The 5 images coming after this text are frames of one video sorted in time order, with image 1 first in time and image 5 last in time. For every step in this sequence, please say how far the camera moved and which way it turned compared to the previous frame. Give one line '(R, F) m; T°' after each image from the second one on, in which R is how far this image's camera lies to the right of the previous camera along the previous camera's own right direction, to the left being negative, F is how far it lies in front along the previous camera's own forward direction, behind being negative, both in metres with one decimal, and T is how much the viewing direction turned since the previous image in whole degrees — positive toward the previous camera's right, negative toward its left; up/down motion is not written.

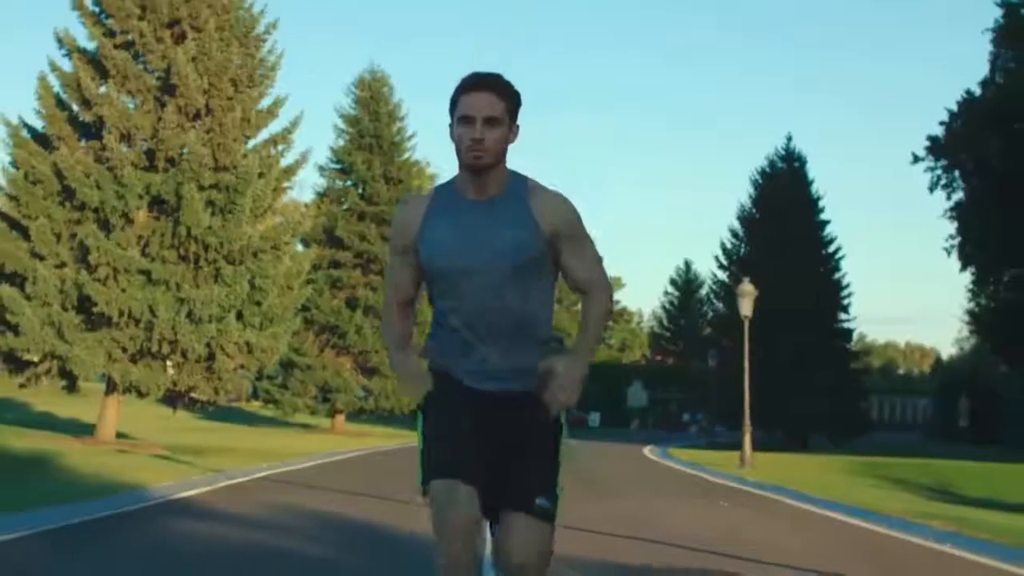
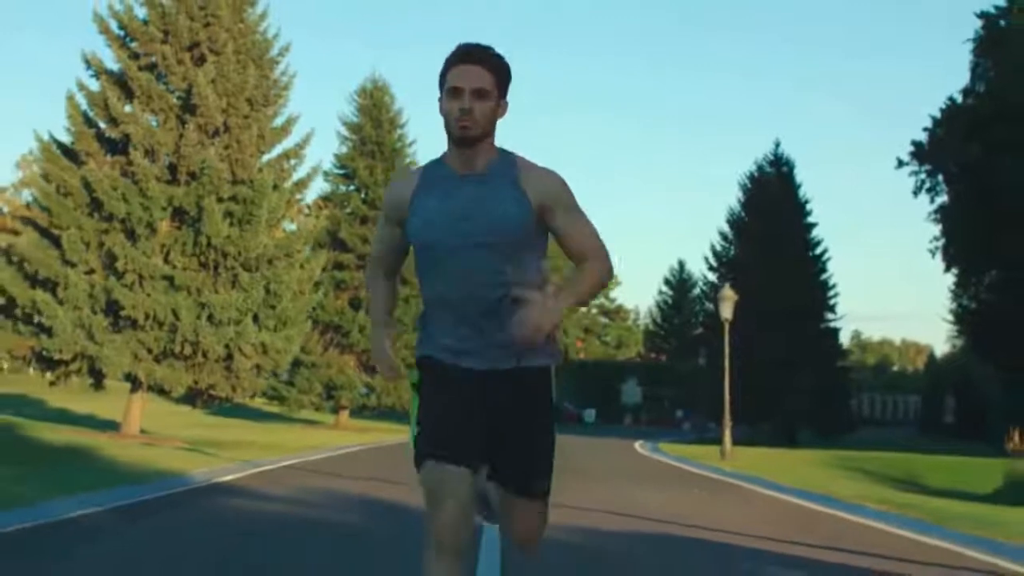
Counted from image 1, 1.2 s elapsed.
(0.0, -1.0) m; 0°
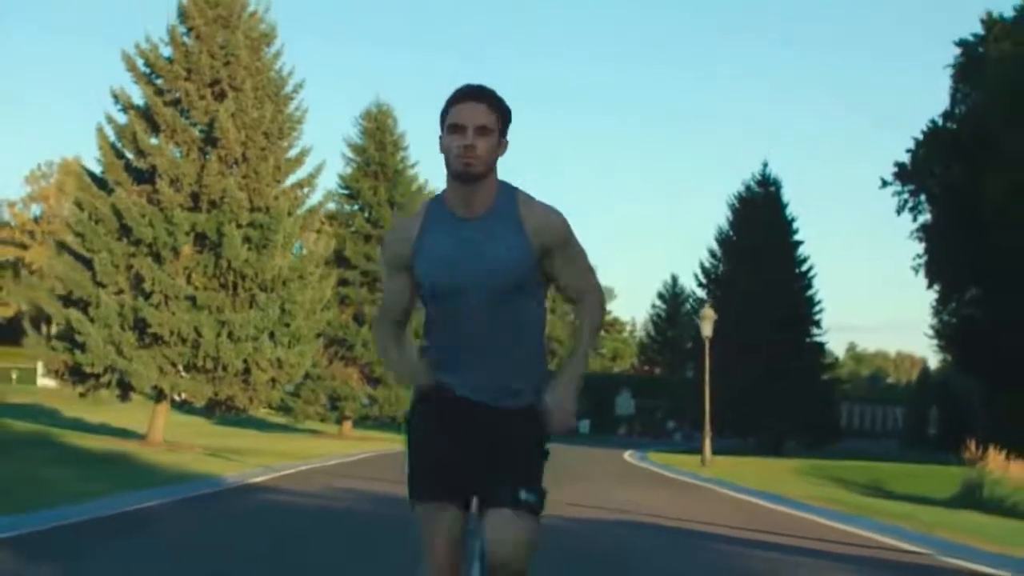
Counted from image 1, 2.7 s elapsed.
(0.0, -1.1) m; 0°
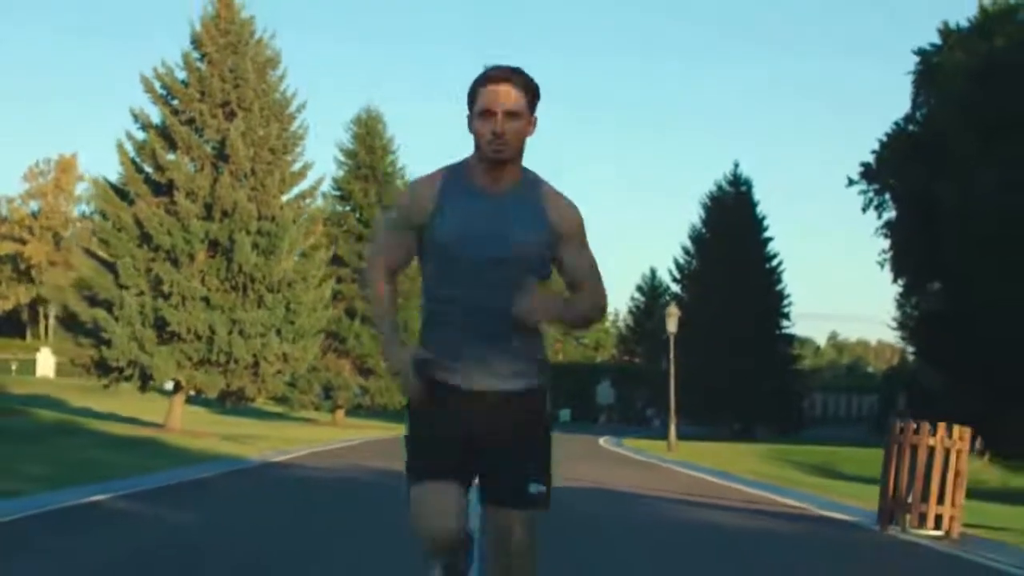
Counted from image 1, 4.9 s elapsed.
(0.0, -1.6) m; +1°
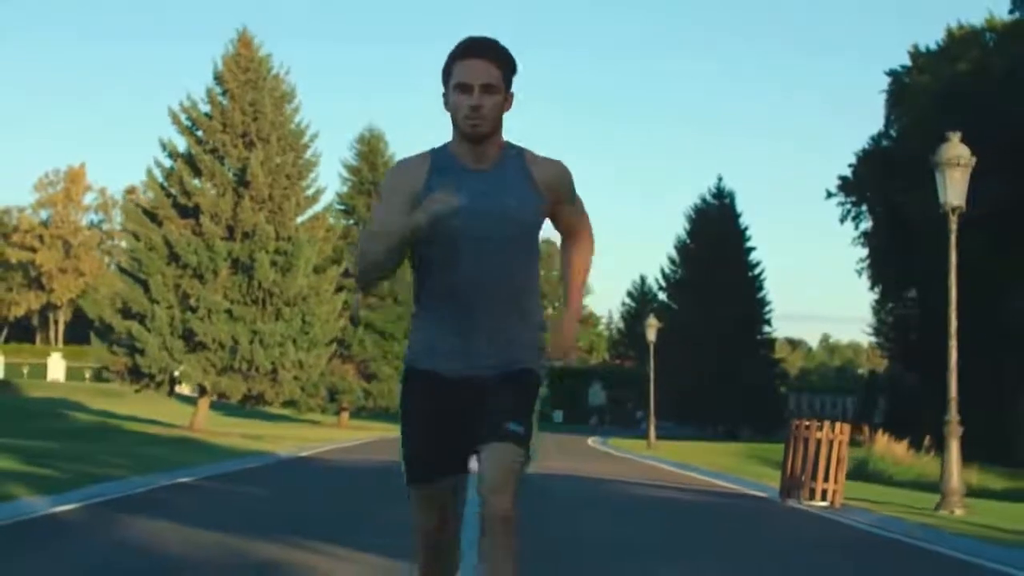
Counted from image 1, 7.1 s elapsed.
(0.0, -1.7) m; 0°
